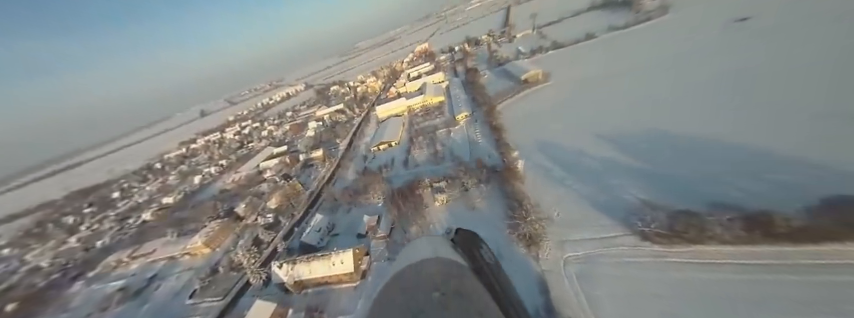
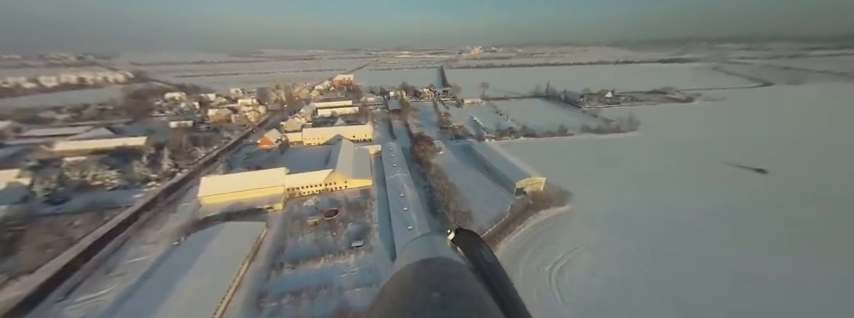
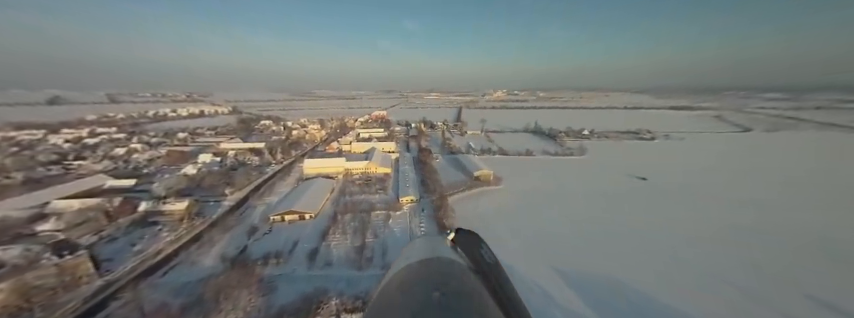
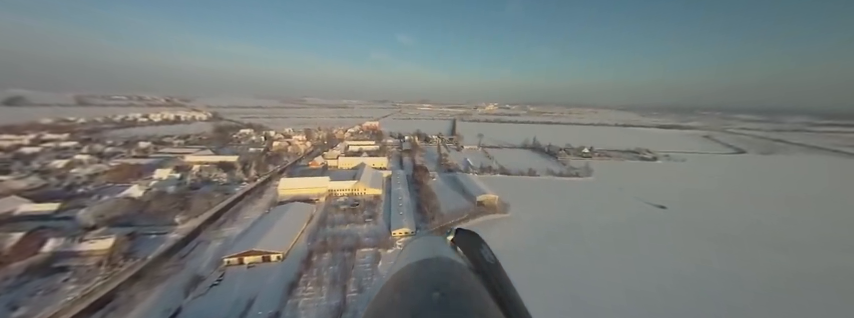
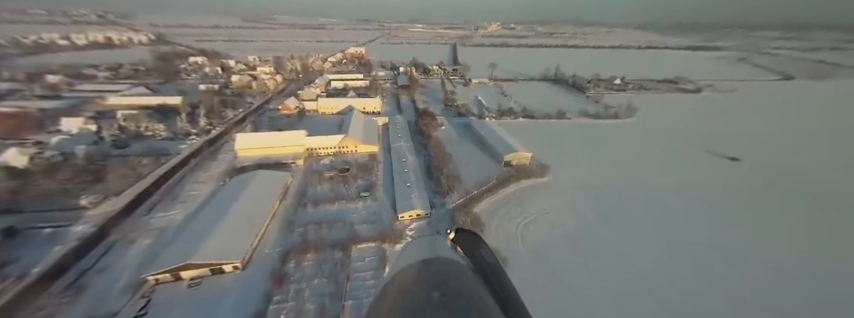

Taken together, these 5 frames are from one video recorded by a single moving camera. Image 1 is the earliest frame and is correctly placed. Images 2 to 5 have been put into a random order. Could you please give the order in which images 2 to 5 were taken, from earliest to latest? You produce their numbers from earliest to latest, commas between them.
3, 4, 5, 2
